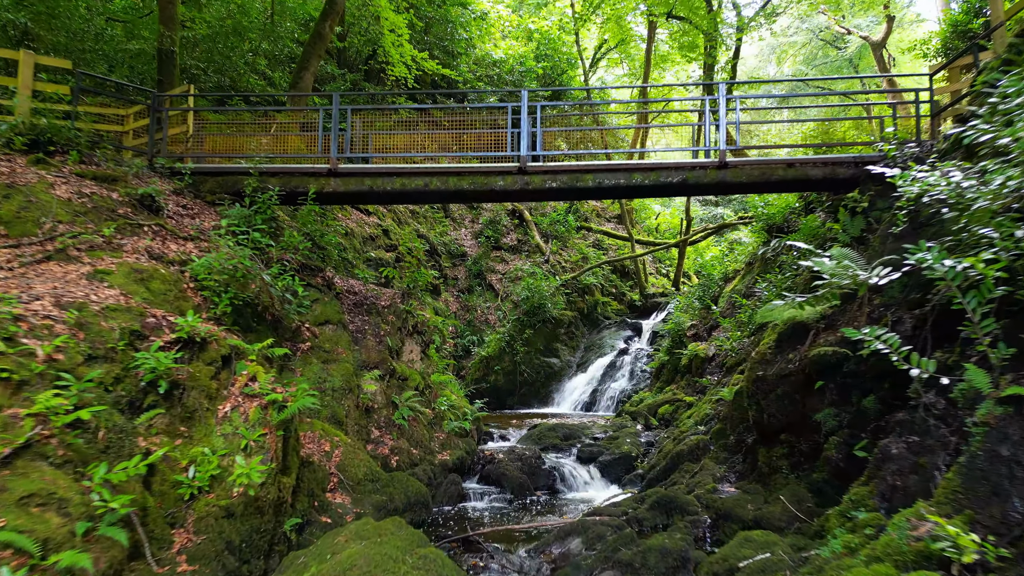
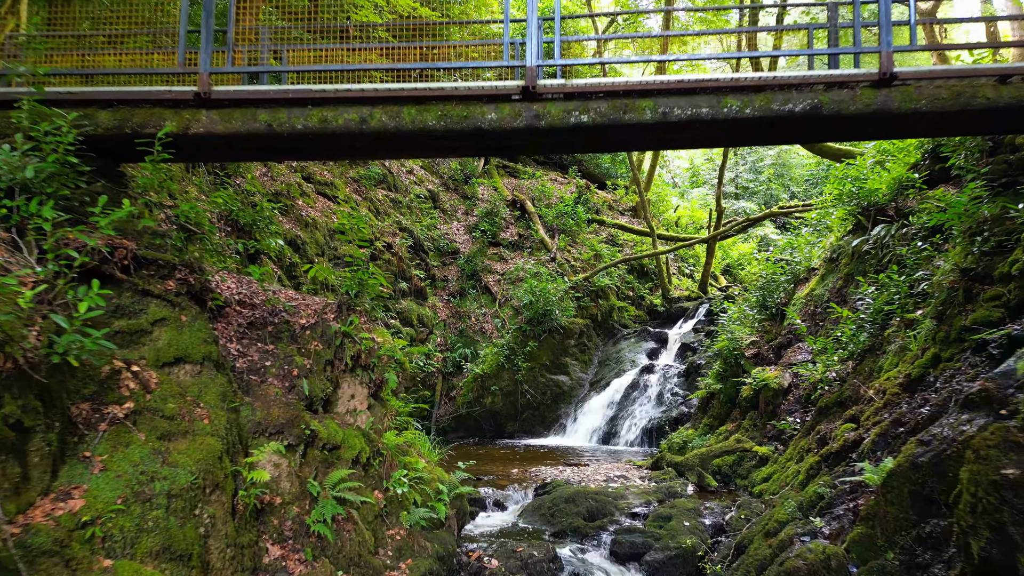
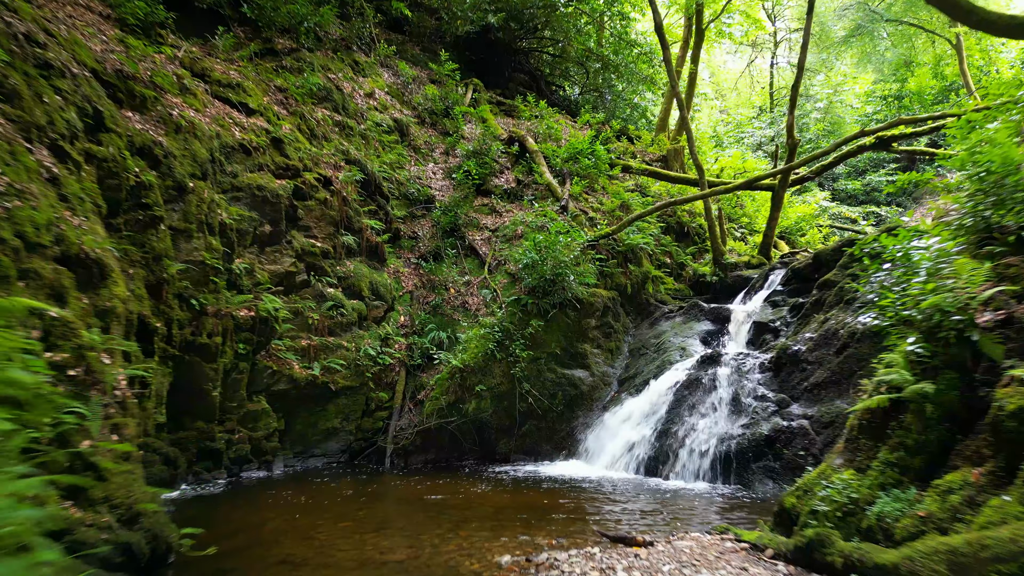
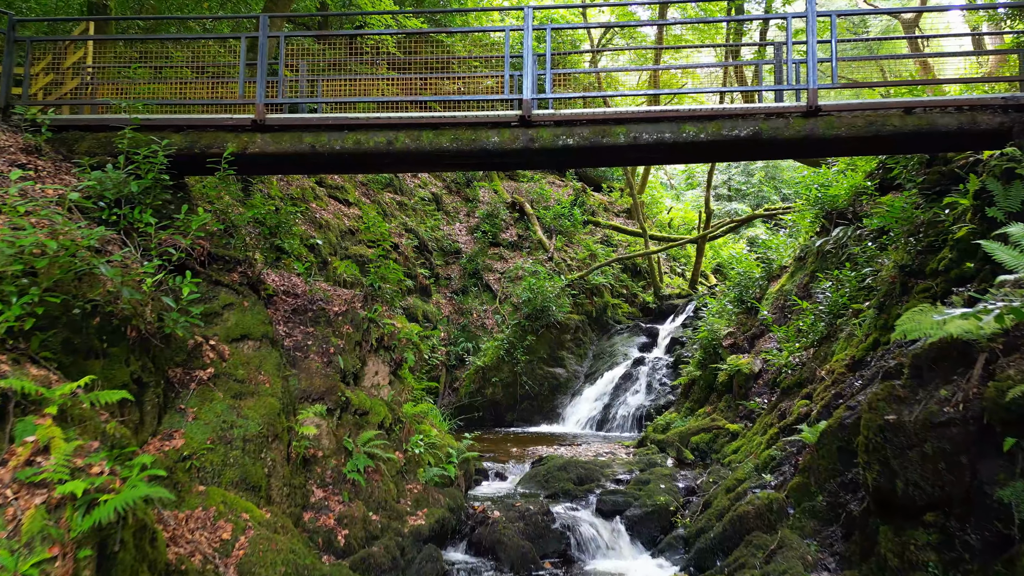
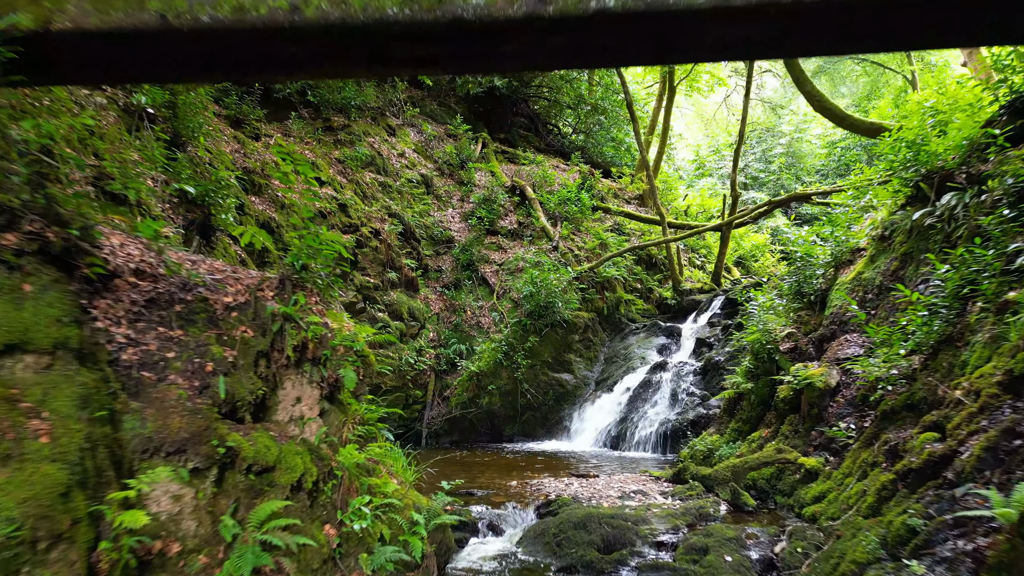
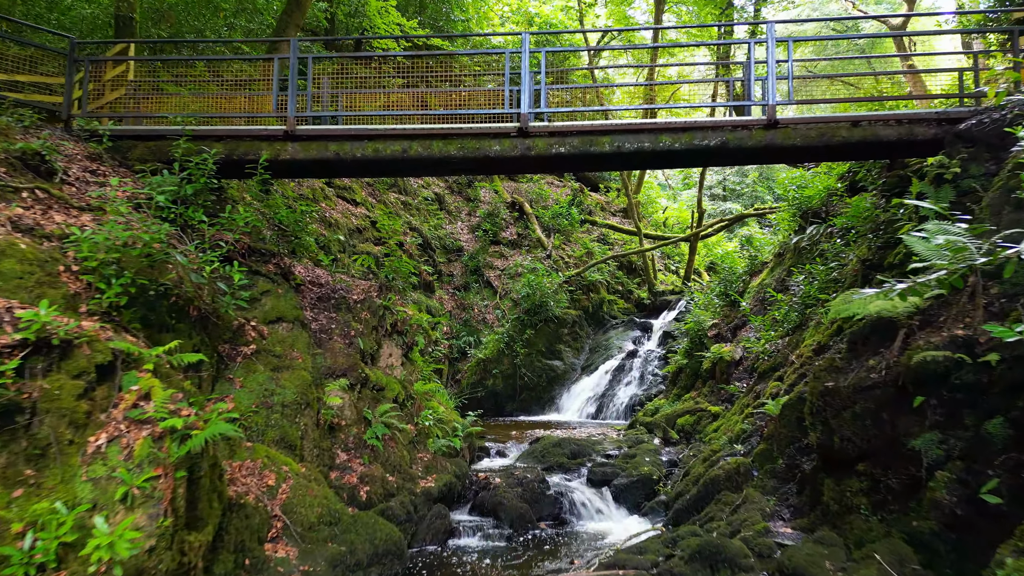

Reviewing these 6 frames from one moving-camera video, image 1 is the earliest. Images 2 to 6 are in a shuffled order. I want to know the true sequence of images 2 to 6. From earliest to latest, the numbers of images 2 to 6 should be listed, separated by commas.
6, 4, 2, 5, 3
